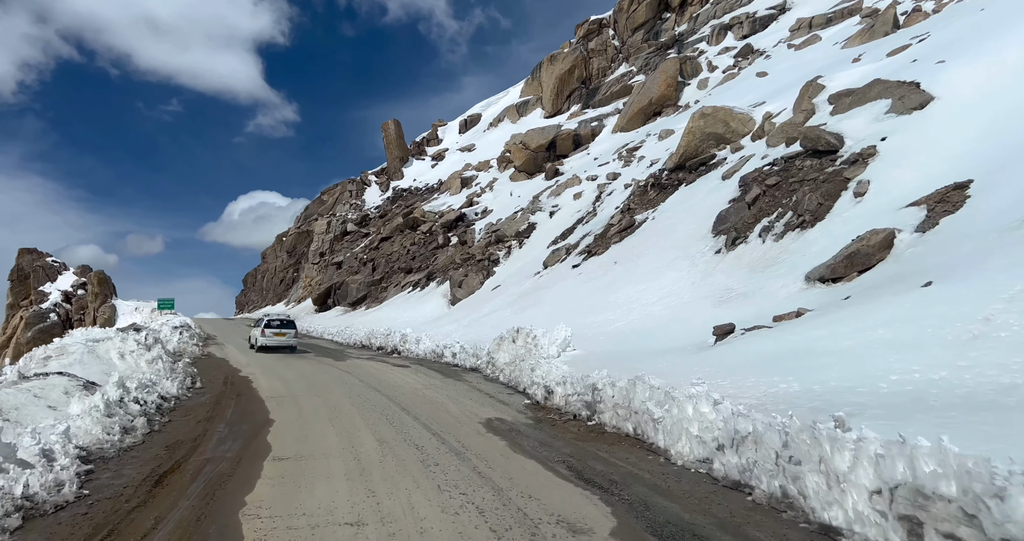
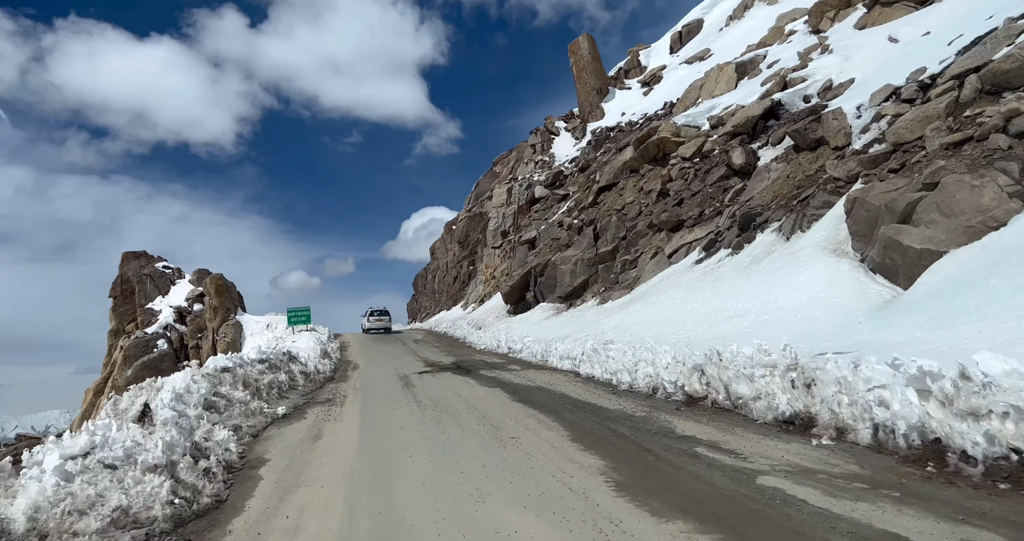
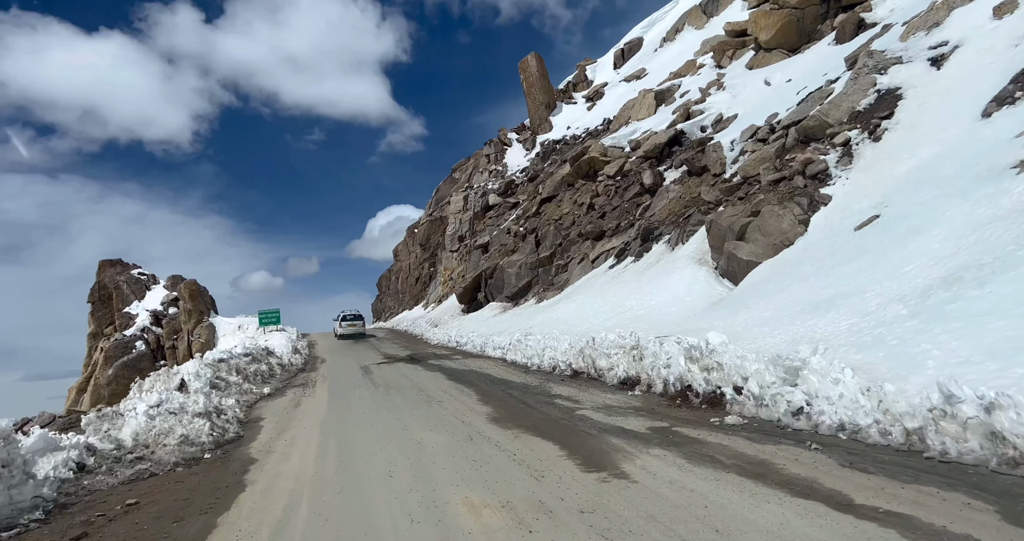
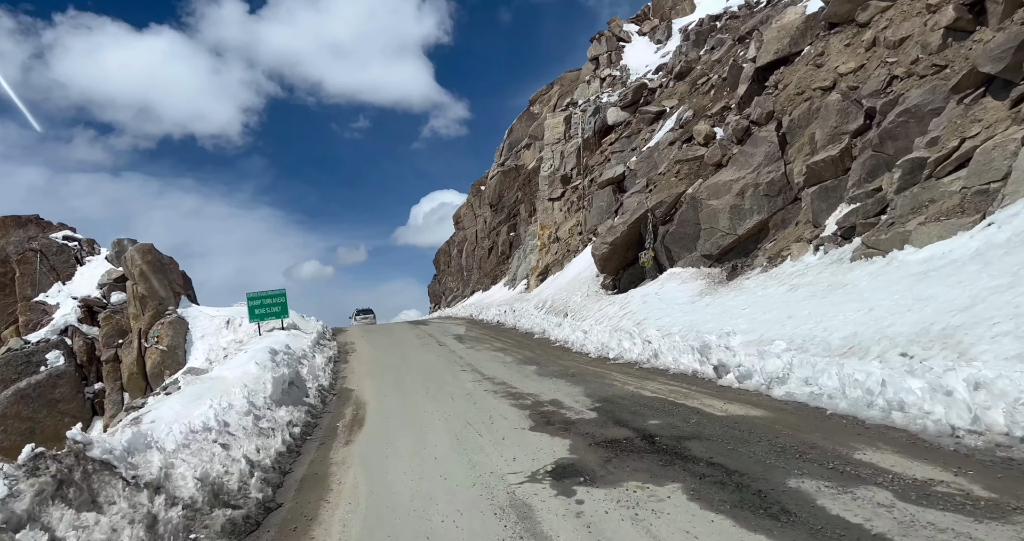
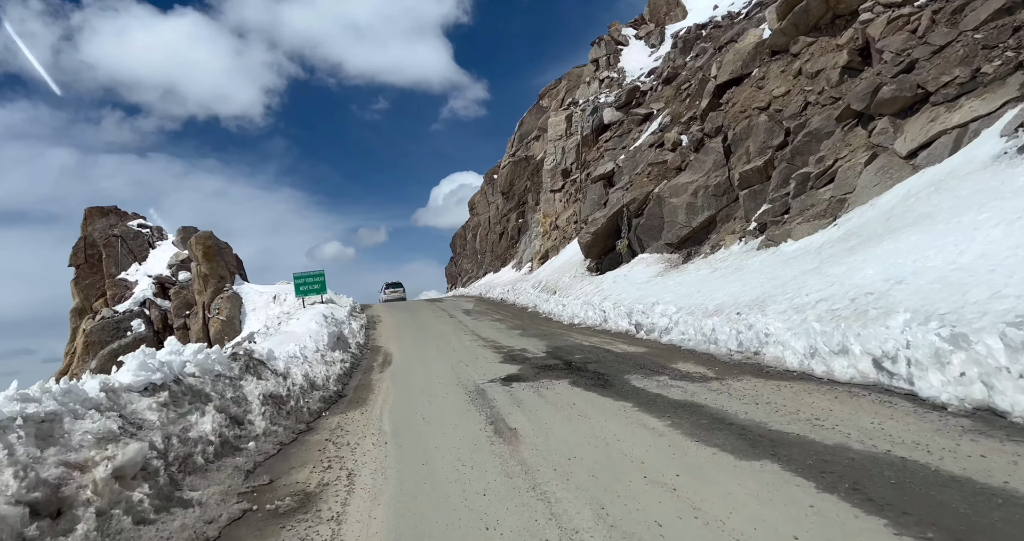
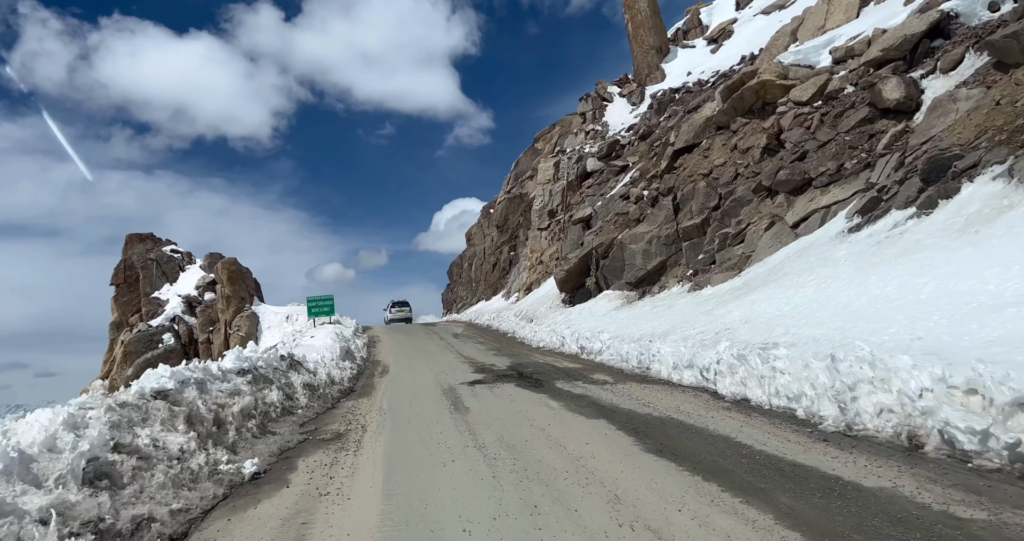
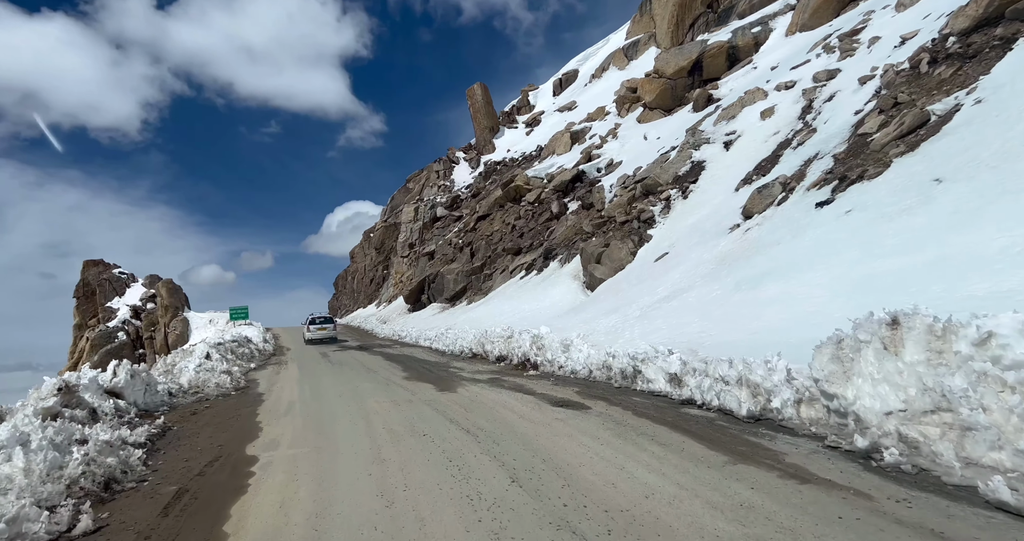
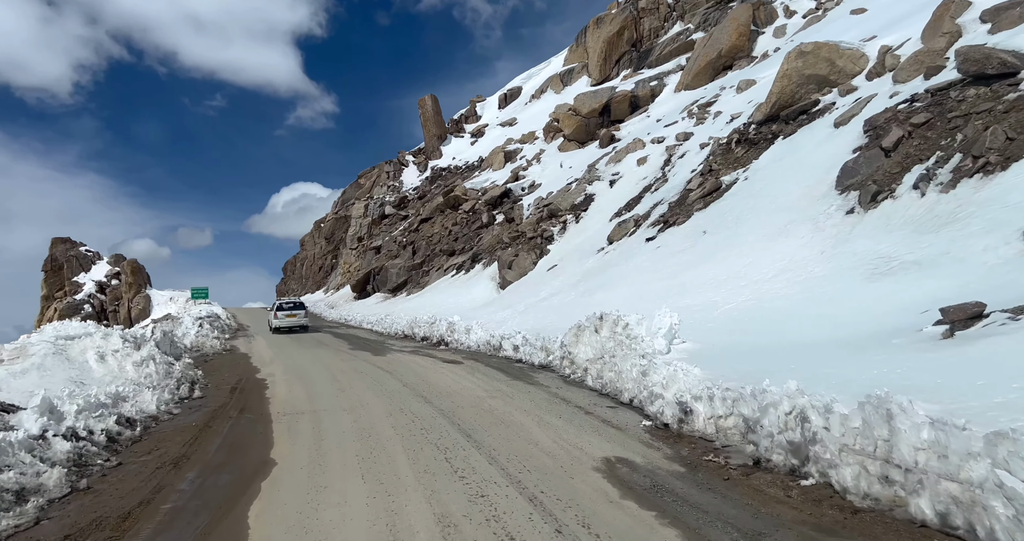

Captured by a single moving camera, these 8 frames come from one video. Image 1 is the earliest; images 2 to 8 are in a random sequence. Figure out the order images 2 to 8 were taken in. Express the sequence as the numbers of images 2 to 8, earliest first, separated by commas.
8, 7, 3, 2, 6, 5, 4
